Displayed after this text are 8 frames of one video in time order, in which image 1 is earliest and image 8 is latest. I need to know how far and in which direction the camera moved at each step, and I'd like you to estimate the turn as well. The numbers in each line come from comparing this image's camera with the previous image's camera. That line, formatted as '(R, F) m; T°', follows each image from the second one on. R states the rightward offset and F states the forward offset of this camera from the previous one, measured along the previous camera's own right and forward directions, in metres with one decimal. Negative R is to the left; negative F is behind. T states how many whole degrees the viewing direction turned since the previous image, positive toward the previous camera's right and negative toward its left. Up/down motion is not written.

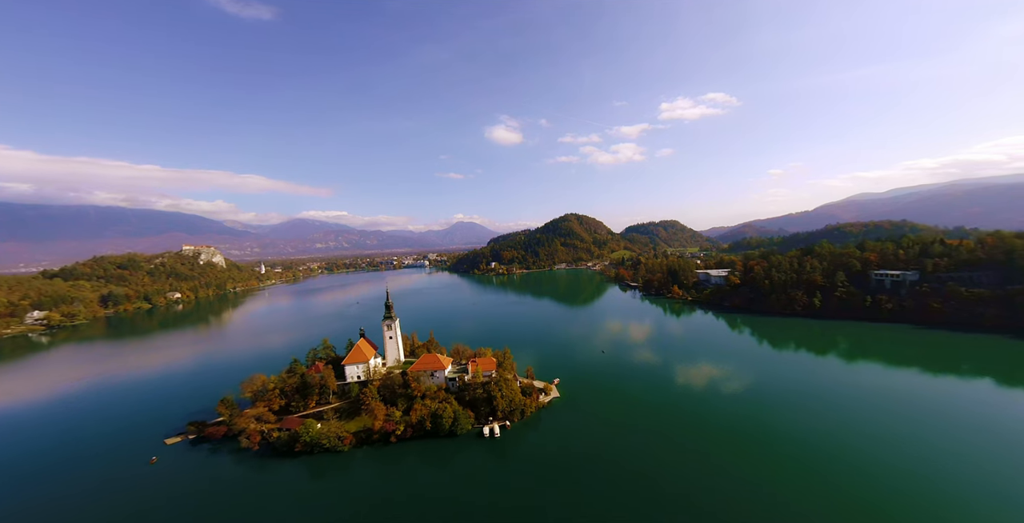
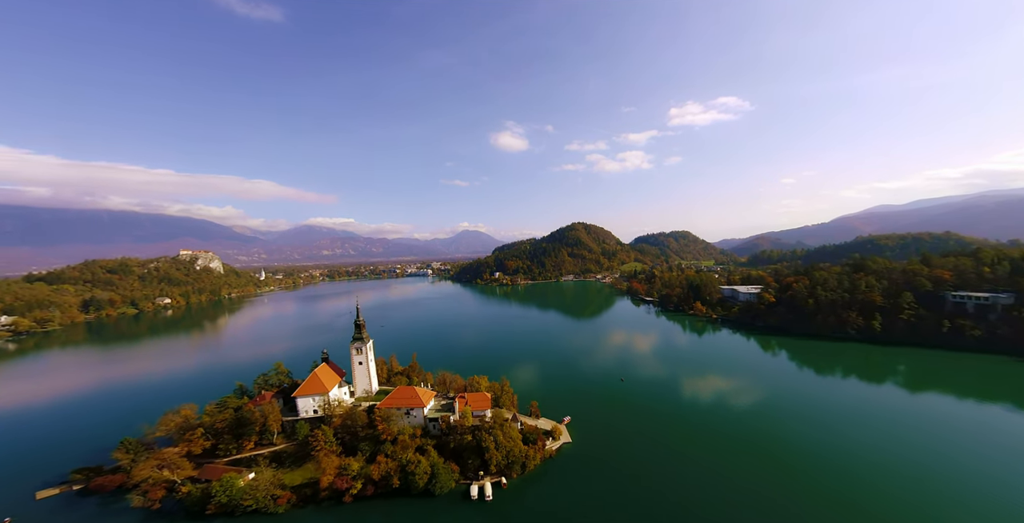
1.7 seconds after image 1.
(+0.3, +5.4) m; -1°
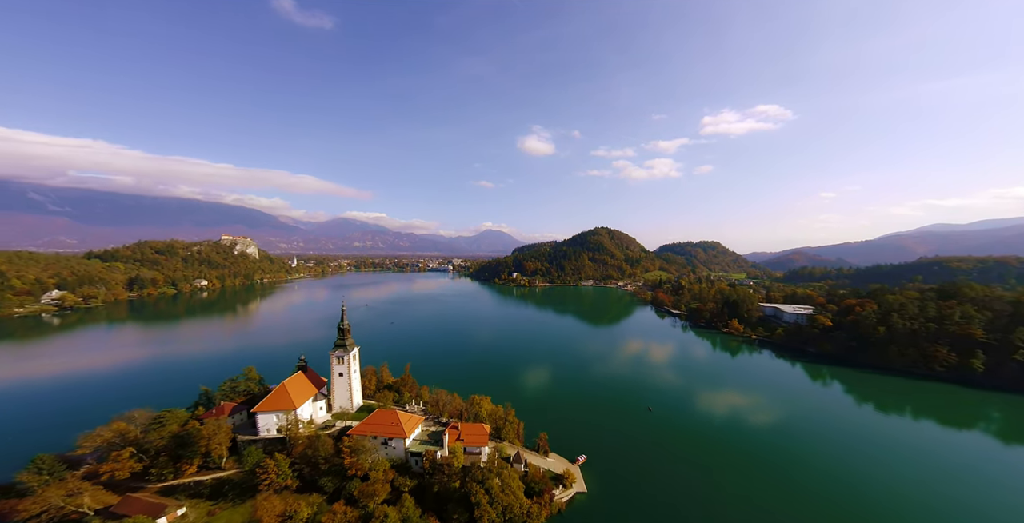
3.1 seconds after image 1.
(+0.3, +4.1) m; -3°
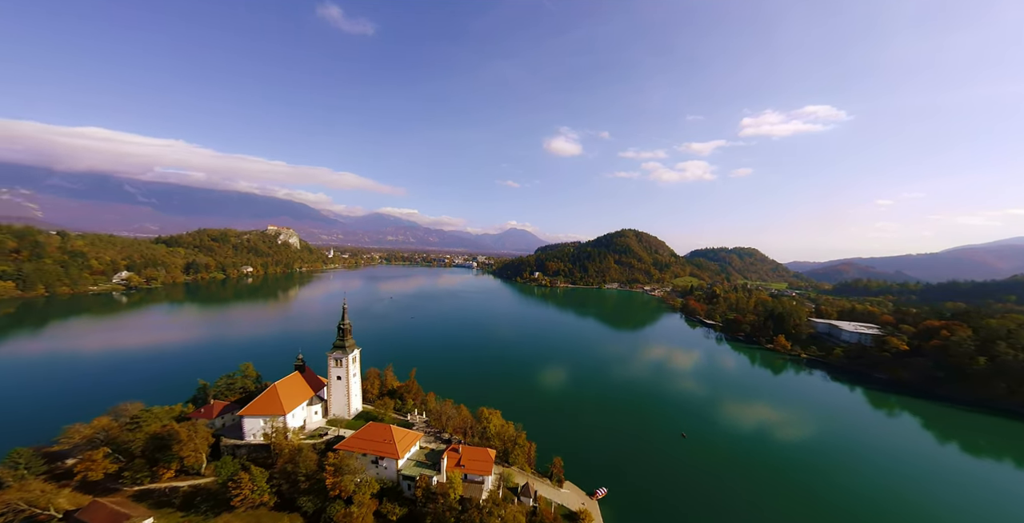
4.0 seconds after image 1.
(+0.4, +2.4) m; -4°
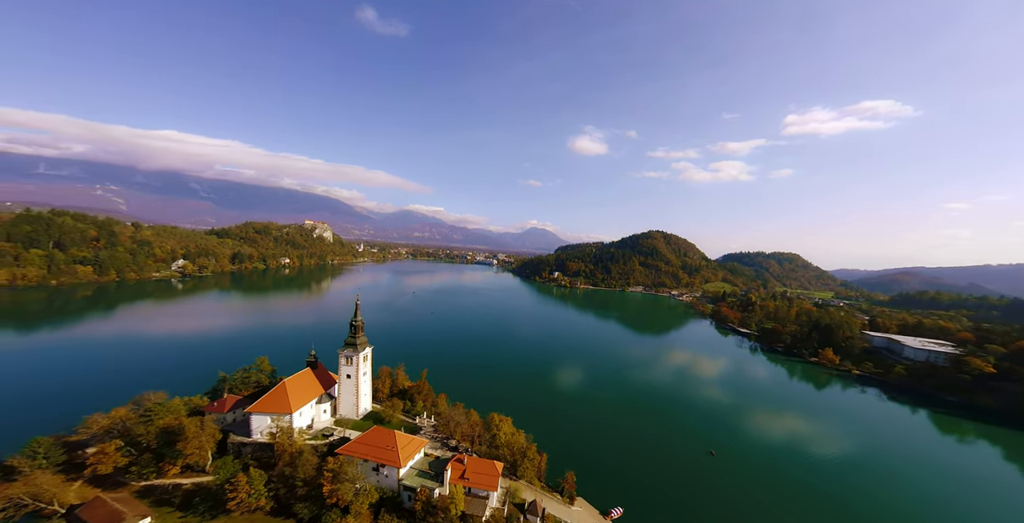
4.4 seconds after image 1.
(+0.6, +1.0) m; -4°
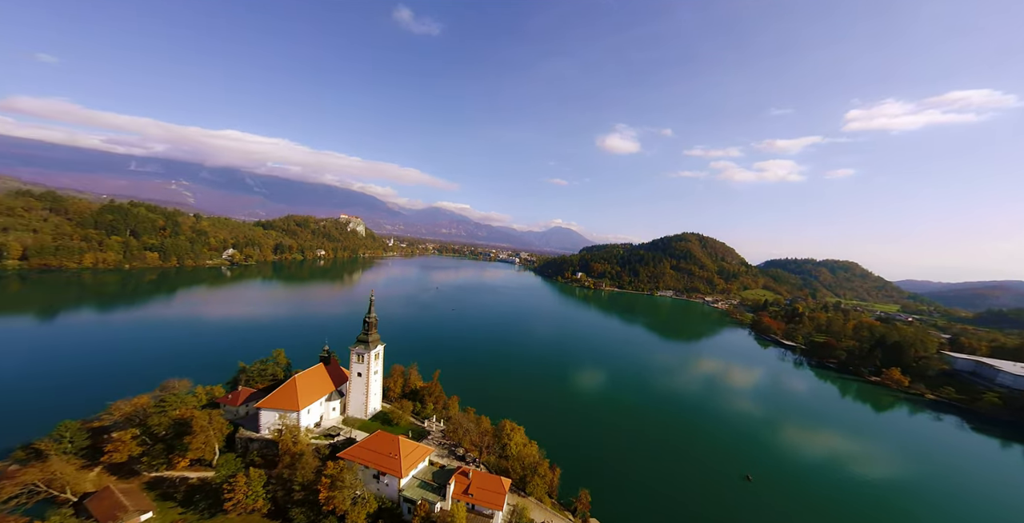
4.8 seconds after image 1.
(+0.6, +1.1) m; -5°
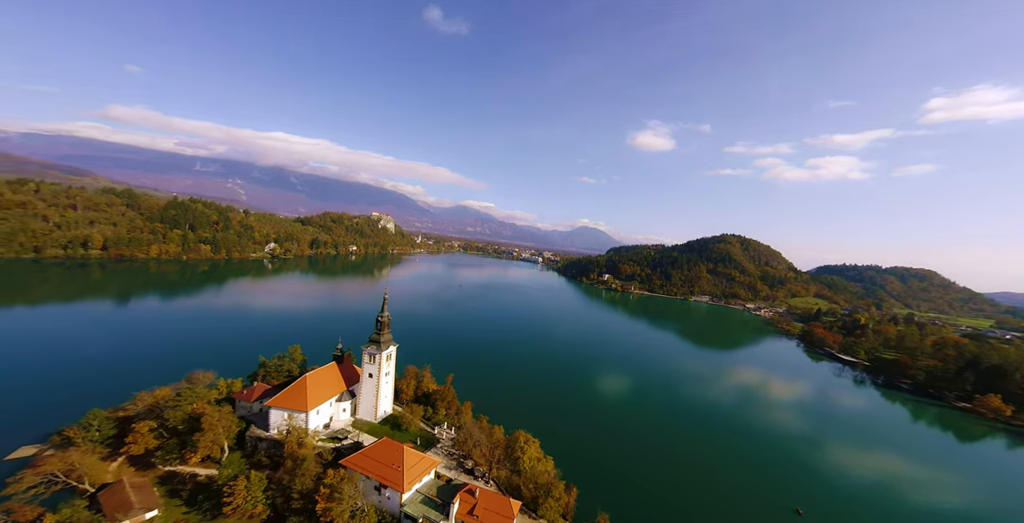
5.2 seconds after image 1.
(+0.5, +1.1) m; -5°
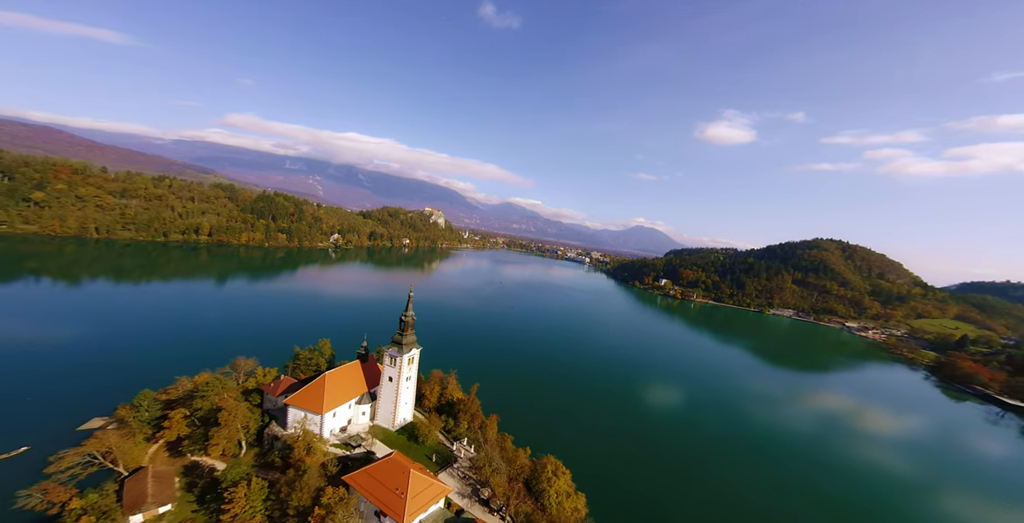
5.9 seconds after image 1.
(+0.7, +2.1) m; -8°
